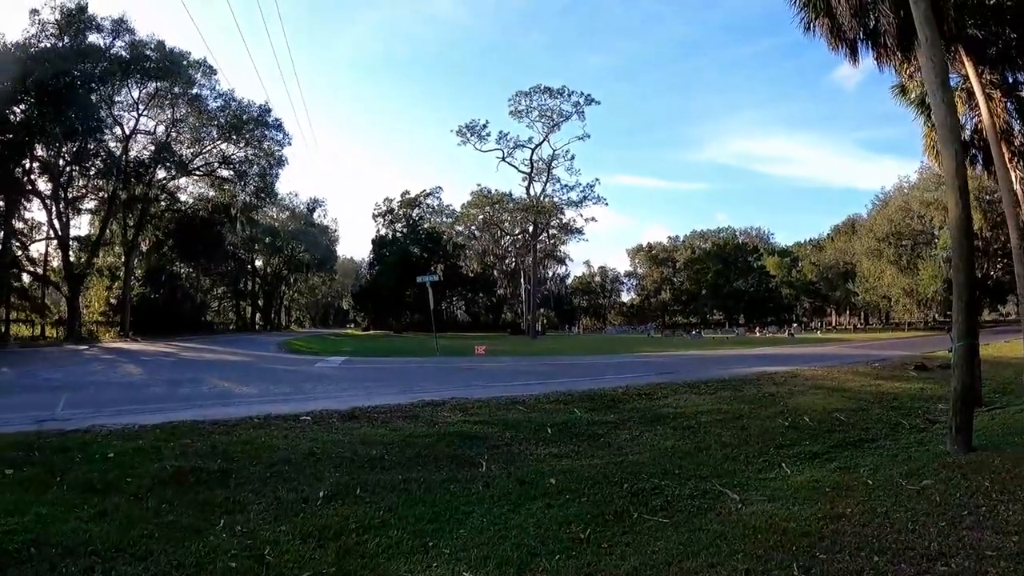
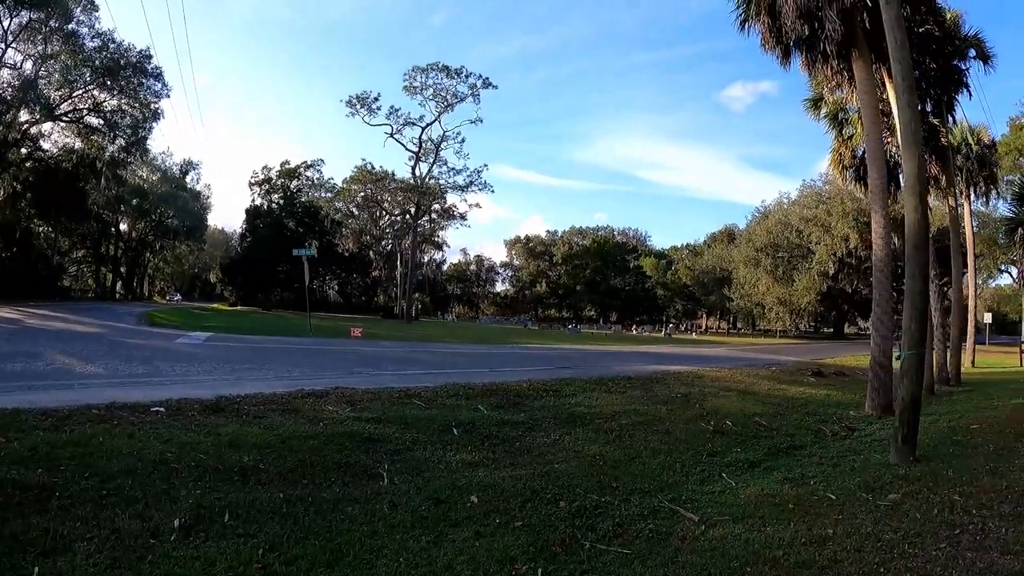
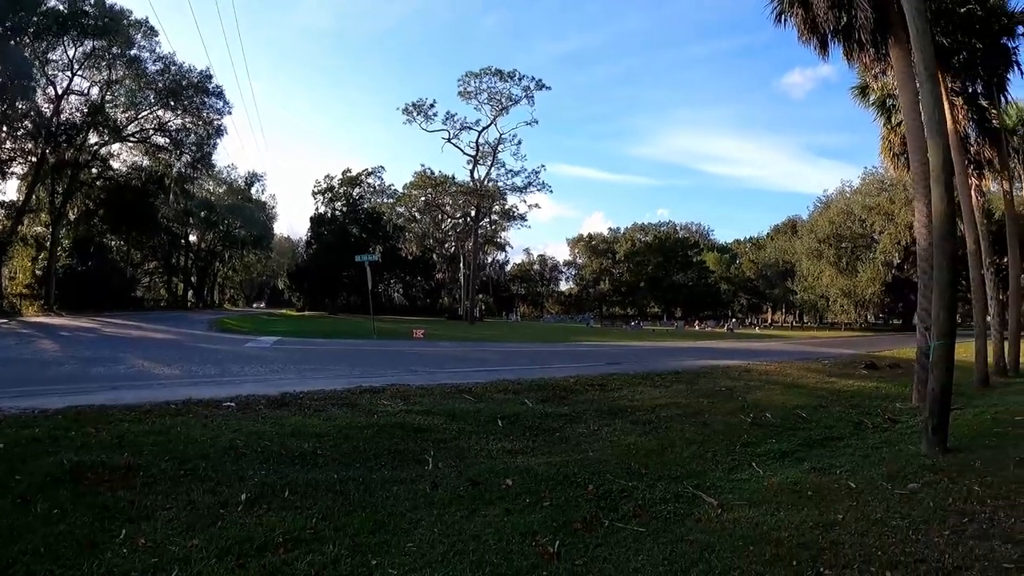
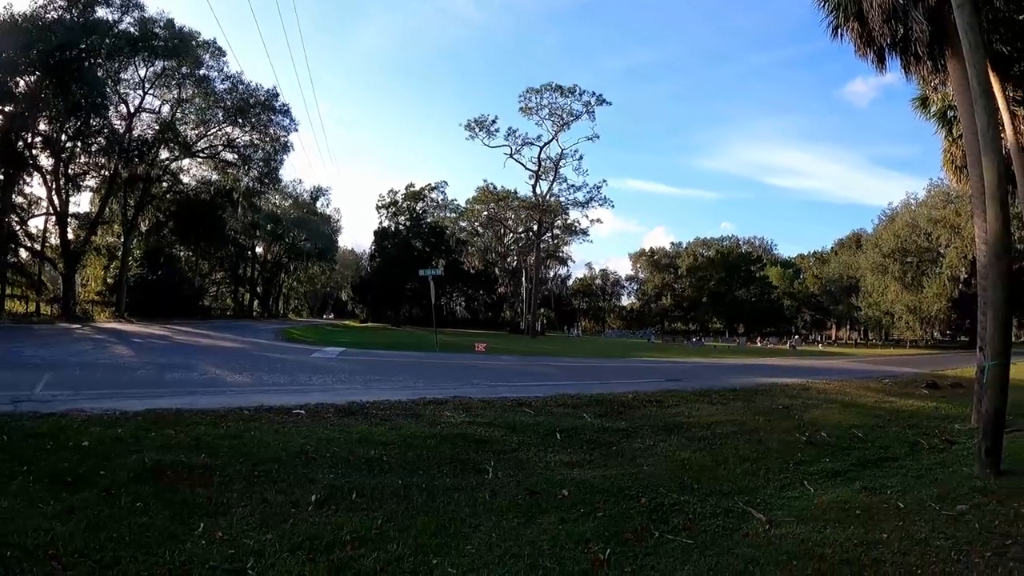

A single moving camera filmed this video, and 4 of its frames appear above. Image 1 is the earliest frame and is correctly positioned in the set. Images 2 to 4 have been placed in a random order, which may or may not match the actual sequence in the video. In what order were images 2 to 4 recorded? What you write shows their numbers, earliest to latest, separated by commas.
4, 3, 2
